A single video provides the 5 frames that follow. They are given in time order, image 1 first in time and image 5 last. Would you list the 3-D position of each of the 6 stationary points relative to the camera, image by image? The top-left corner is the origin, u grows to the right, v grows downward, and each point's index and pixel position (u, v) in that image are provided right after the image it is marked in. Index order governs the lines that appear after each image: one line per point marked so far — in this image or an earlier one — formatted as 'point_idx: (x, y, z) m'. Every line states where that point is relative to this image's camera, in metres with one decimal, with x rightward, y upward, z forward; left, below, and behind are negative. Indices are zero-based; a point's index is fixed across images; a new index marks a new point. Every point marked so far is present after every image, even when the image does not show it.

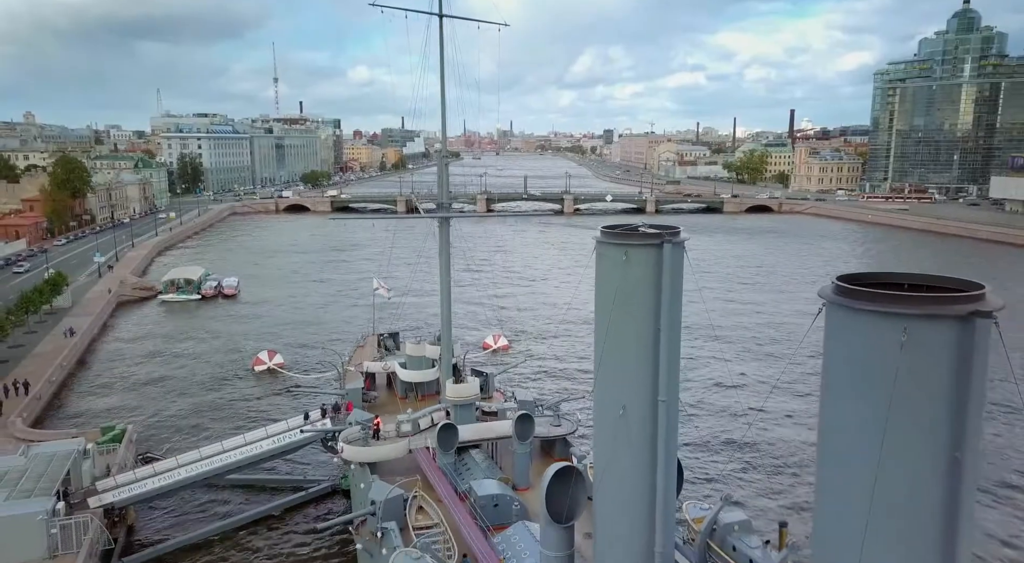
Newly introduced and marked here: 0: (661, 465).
0: (+1.2, -1.5, +5.9) m
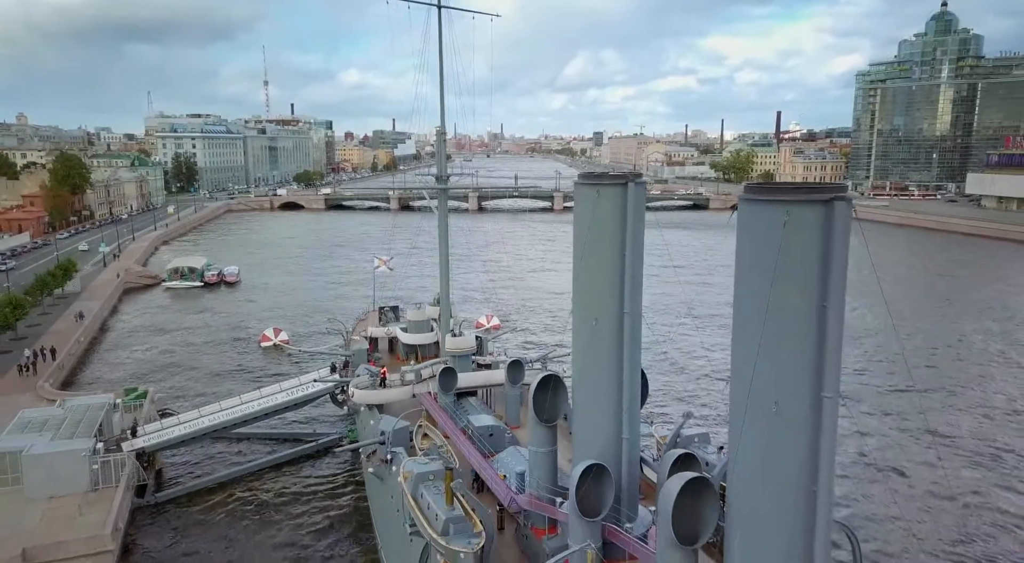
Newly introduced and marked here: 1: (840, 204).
0: (+1.1, -0.8, +7.2) m
1: (+2.0, +0.5, +4.4) m
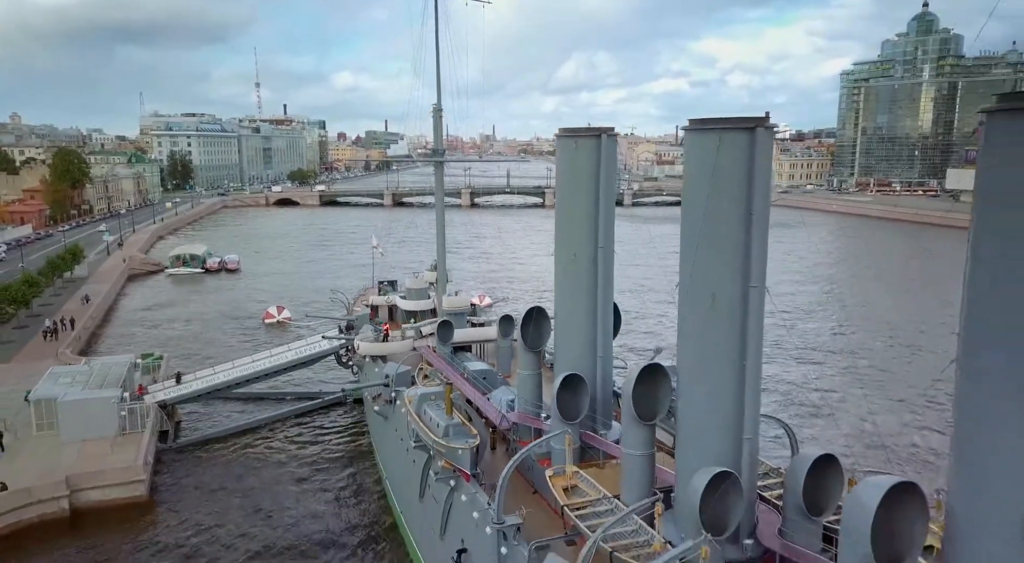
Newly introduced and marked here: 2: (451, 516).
0: (+1.0, -0.2, +8.4) m
1: (+1.9, +1.2, +5.6) m
2: (-0.7, -2.6, +8.1) m
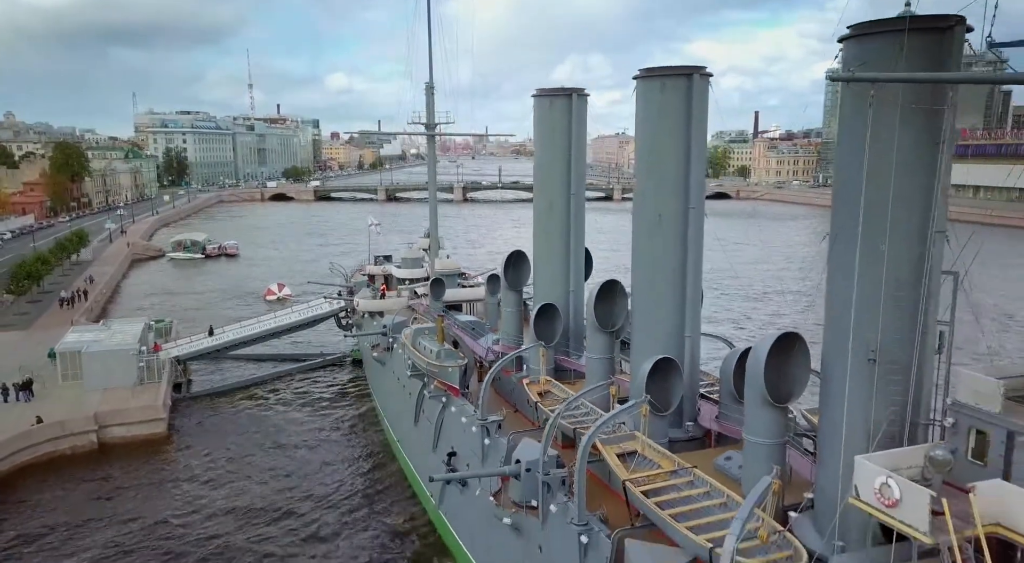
0: (+0.8, +0.6, +9.6) m
1: (+1.7, +1.9, +6.8) m
2: (-0.9, -1.9, +9.2) m
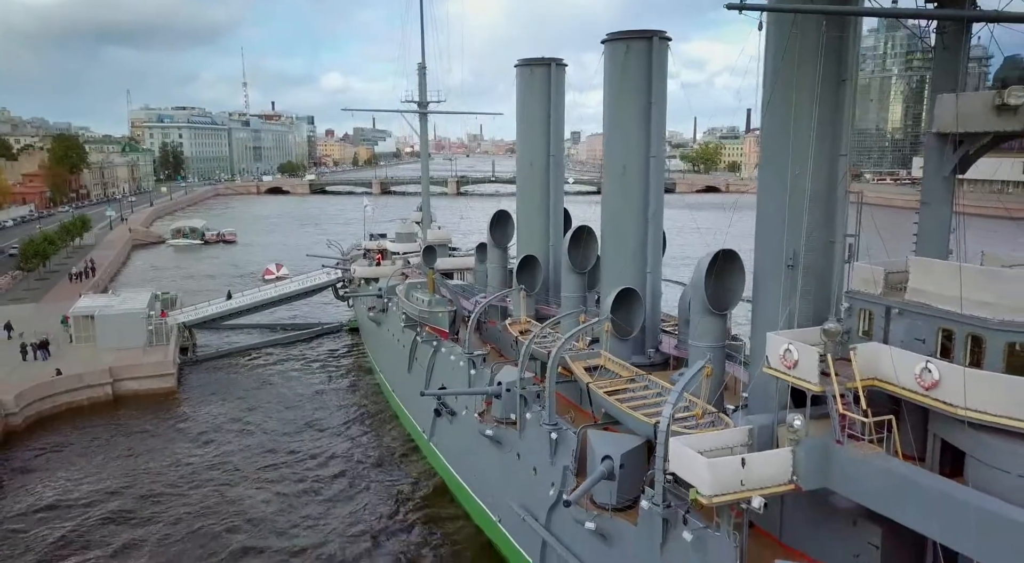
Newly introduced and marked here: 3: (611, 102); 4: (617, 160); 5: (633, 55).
0: (+0.6, +1.2, +10.5) m
1: (+1.5, +2.5, +7.7) m
2: (-1.1, -1.2, +10.1) m
3: (+1.1, +2.0, +8.0) m
4: (+1.2, +1.3, +8.1) m
5: (+1.3, +2.4, +7.8) m
